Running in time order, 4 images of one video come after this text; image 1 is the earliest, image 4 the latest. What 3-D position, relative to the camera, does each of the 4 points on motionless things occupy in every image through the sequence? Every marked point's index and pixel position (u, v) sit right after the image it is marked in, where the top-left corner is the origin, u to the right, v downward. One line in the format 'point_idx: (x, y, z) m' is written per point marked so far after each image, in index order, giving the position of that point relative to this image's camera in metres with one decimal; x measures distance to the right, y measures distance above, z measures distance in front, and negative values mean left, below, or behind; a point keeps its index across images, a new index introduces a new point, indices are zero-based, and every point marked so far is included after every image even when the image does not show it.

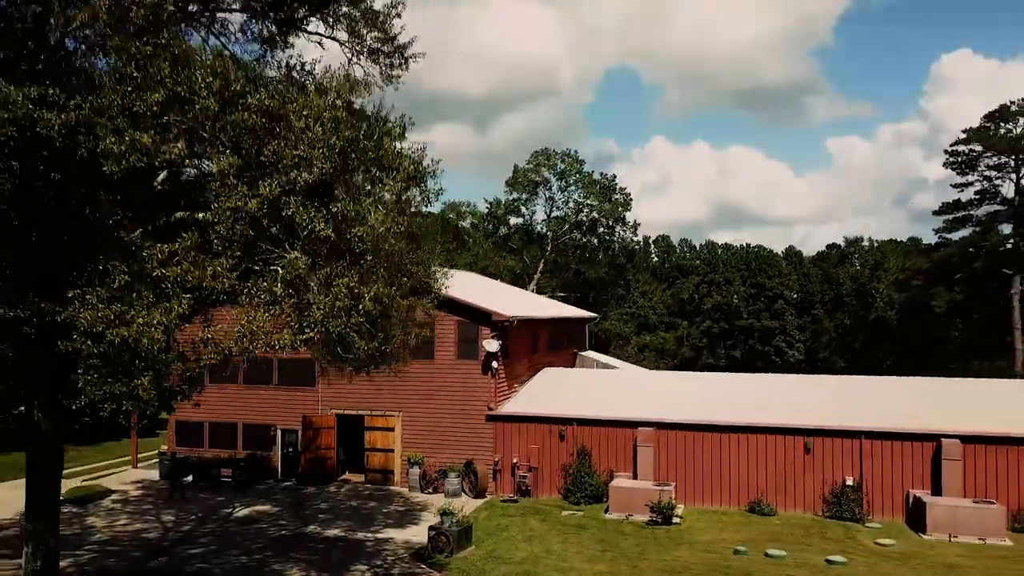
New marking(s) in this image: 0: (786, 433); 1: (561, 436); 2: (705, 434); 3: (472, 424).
0: (+6.8, -3.6, +17.6) m
1: (+1.3, -4.0, +19.1) m
2: (+4.9, -3.7, +18.1) m
3: (-1.1, -3.8, +19.9) m
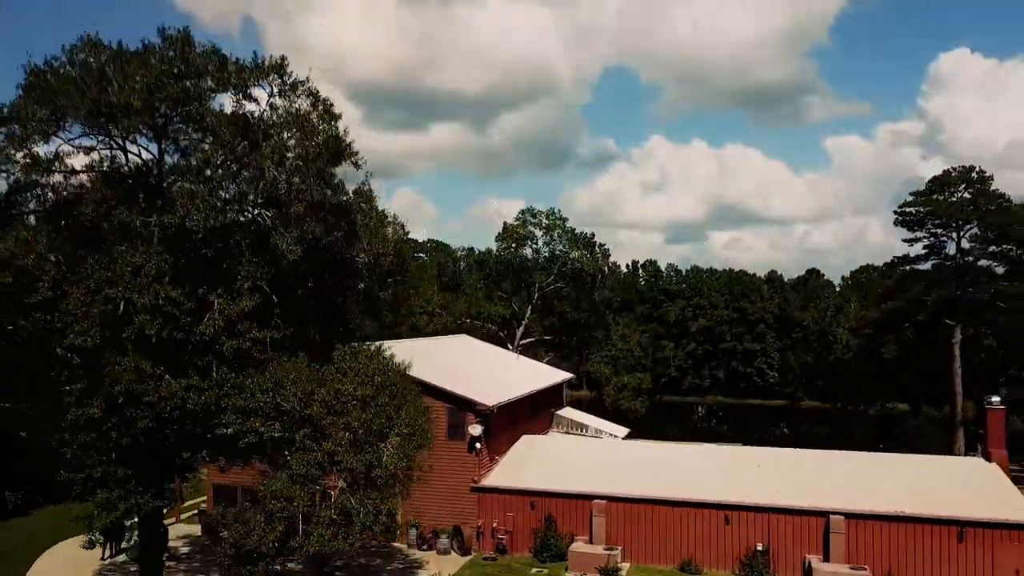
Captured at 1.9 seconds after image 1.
0: (+6.1, -6.7, +21.9) m
1: (+0.6, -7.1, +23.4) m
2: (+4.3, -6.9, +22.4) m
3: (-1.8, -7.0, +24.2) m
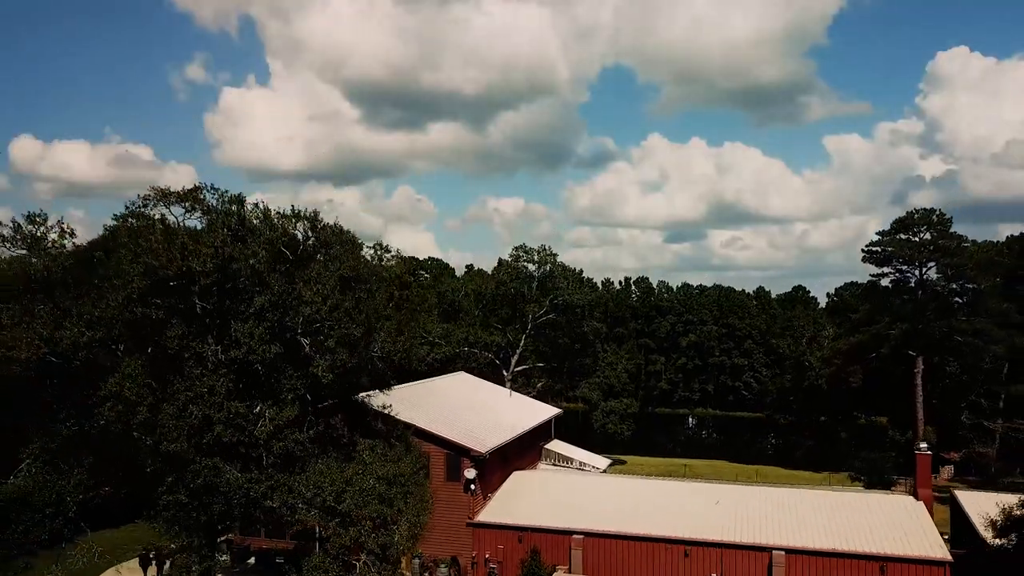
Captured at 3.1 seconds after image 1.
0: (+5.7, -9.1, +25.4) m
1: (+0.3, -9.5, +27.0) m
2: (+3.9, -9.2, +25.9) m
3: (-2.1, -9.3, +27.7) m
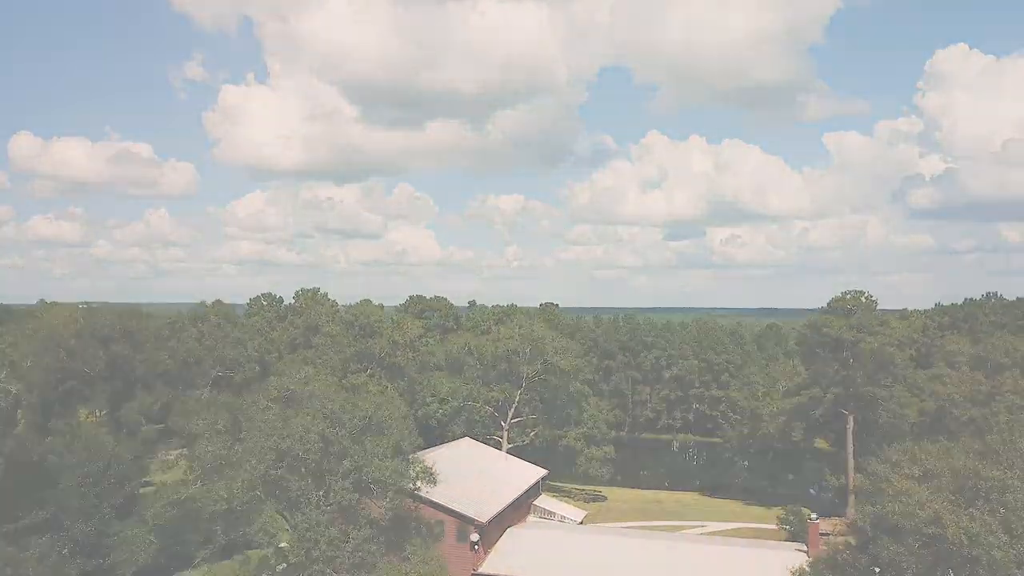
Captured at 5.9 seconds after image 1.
0: (+5.4, -14.7, +34.7) m
1: (0.0, -15.1, +36.2) m
2: (+3.6, -14.9, +35.2) m
3: (-2.4, -15.0, +37.0) m
